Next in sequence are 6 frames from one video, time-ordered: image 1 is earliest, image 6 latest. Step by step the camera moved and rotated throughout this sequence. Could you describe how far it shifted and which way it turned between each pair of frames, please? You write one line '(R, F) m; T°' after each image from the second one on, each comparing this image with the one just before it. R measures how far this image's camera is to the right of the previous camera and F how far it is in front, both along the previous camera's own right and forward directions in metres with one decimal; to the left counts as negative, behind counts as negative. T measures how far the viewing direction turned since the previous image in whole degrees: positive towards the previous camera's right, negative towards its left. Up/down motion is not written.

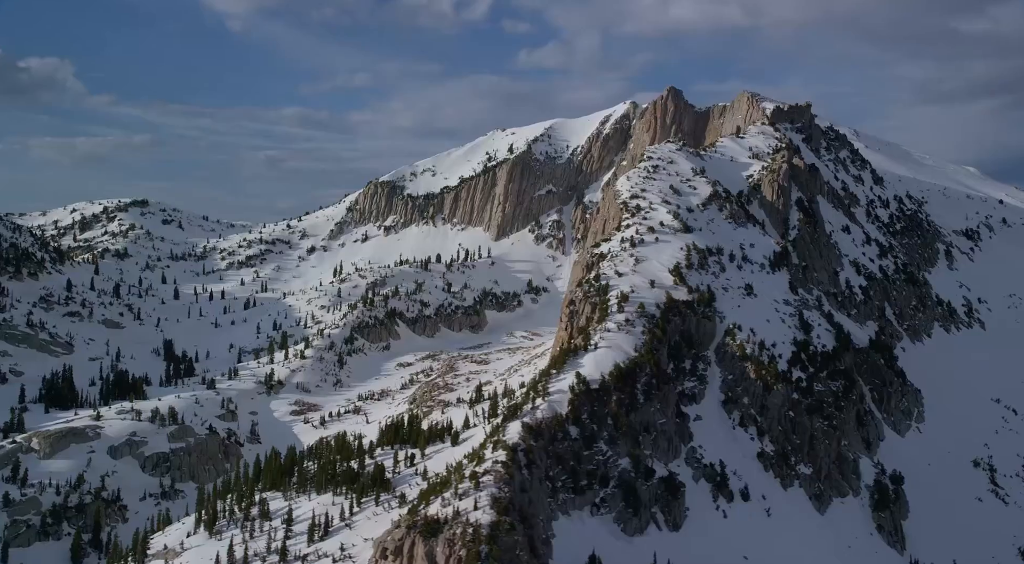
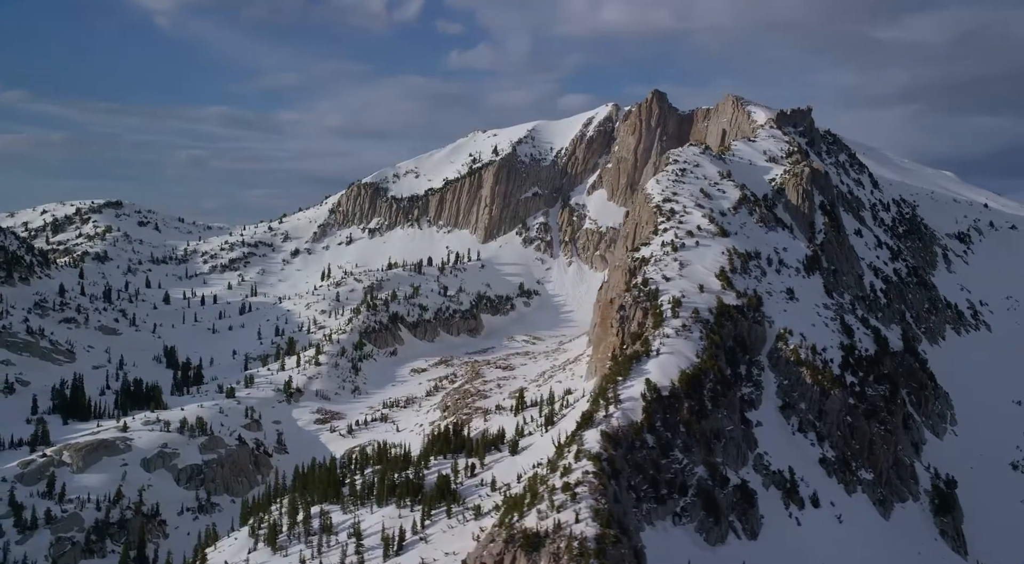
(-15.5, +3.4) m; +3°
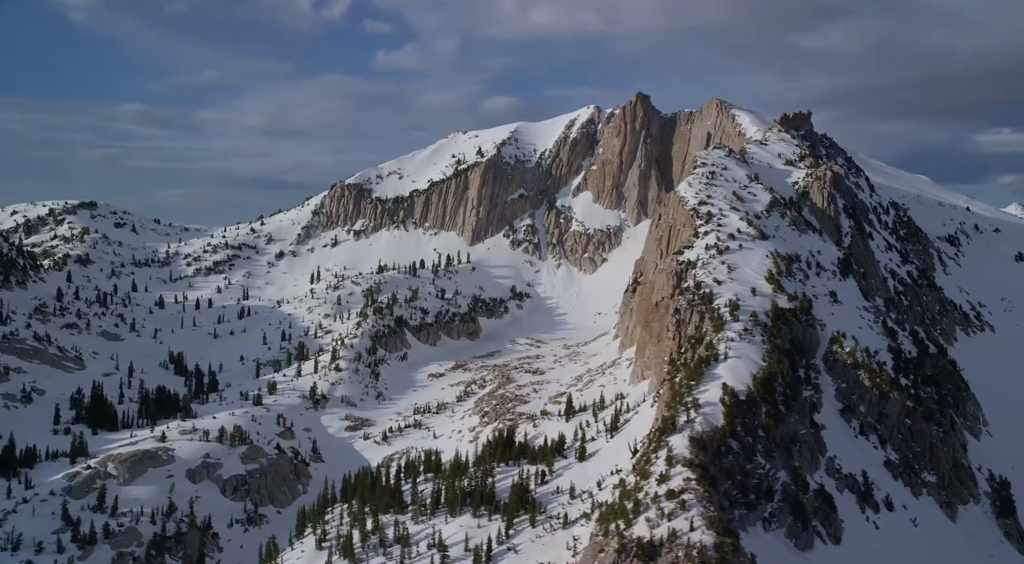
(-16.6, +2.8) m; +4°
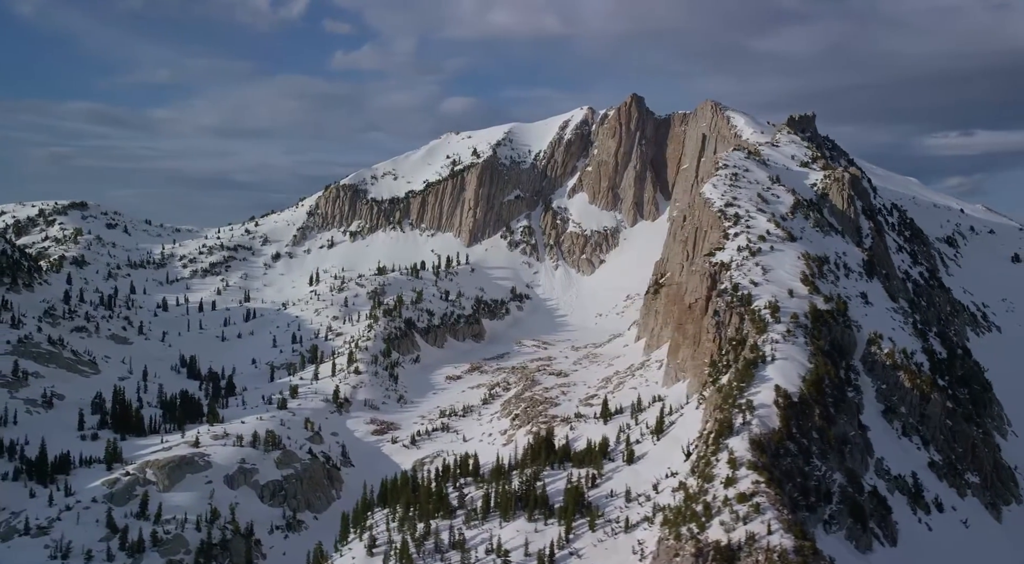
(-10.4, +1.3) m; +2°
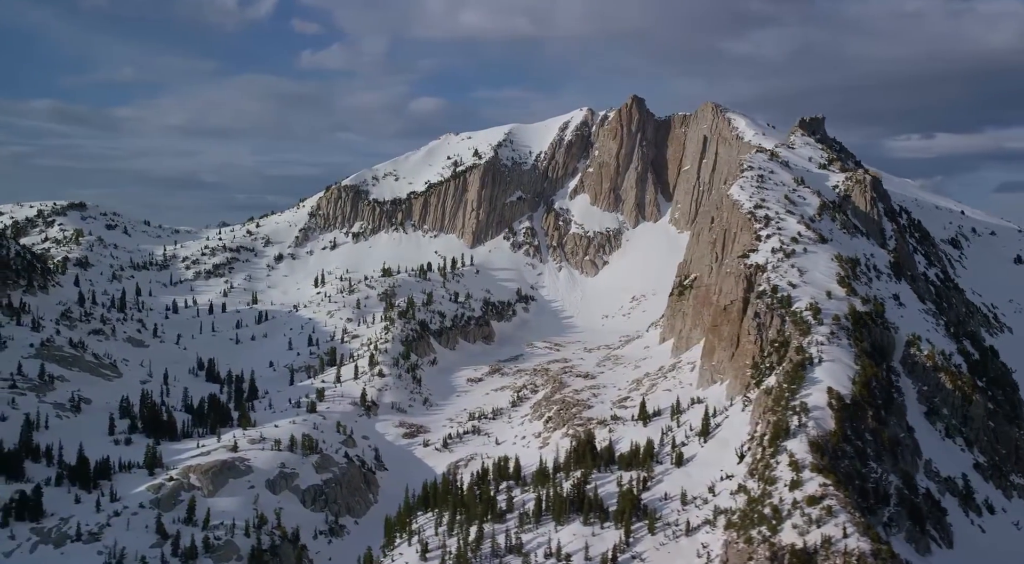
(-9.4, +0.9) m; +1°
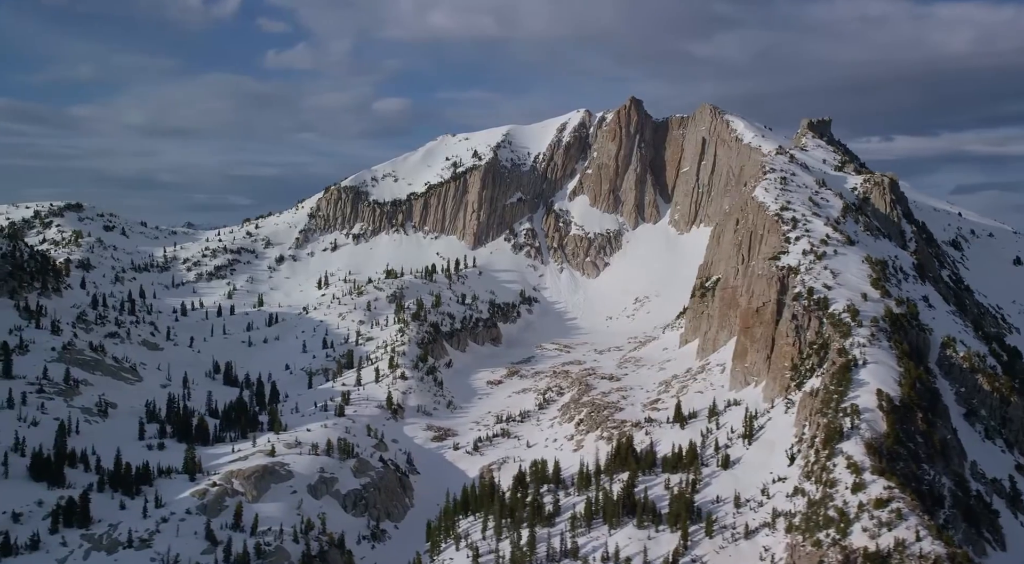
(-9.4, +0.8) m; +2°
